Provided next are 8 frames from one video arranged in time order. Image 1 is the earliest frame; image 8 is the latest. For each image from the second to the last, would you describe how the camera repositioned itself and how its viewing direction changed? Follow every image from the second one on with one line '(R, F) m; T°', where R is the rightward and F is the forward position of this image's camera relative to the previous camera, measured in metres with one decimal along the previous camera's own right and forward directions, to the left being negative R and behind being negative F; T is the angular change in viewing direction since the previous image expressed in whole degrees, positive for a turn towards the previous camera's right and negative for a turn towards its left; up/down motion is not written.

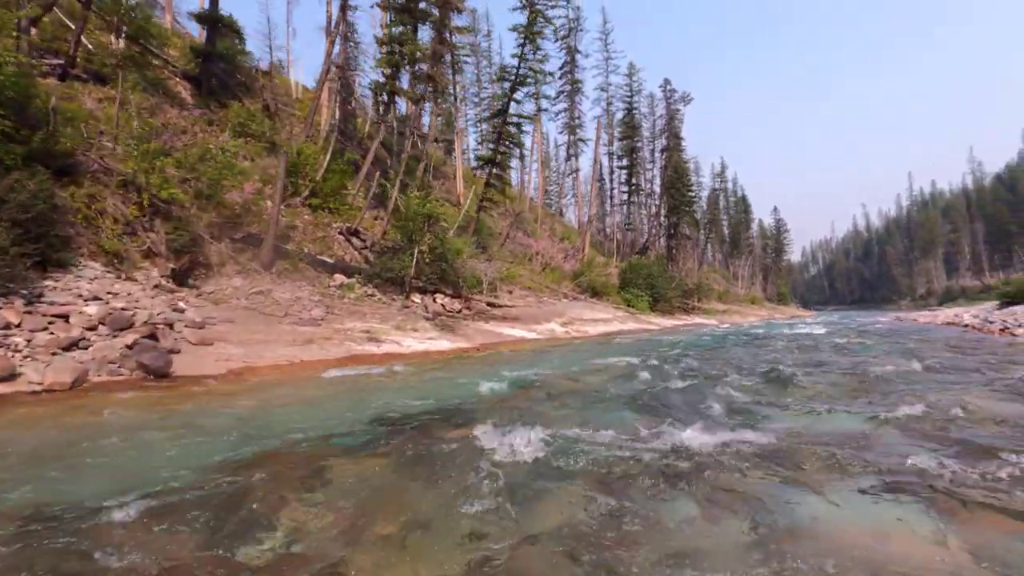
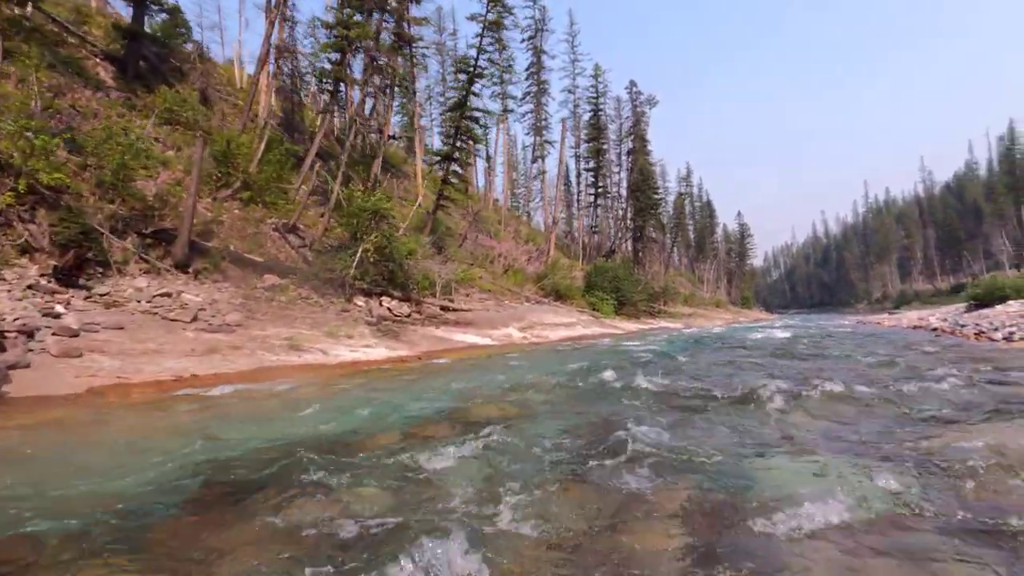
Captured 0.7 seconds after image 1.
(+0.5, +1.2) m; +3°
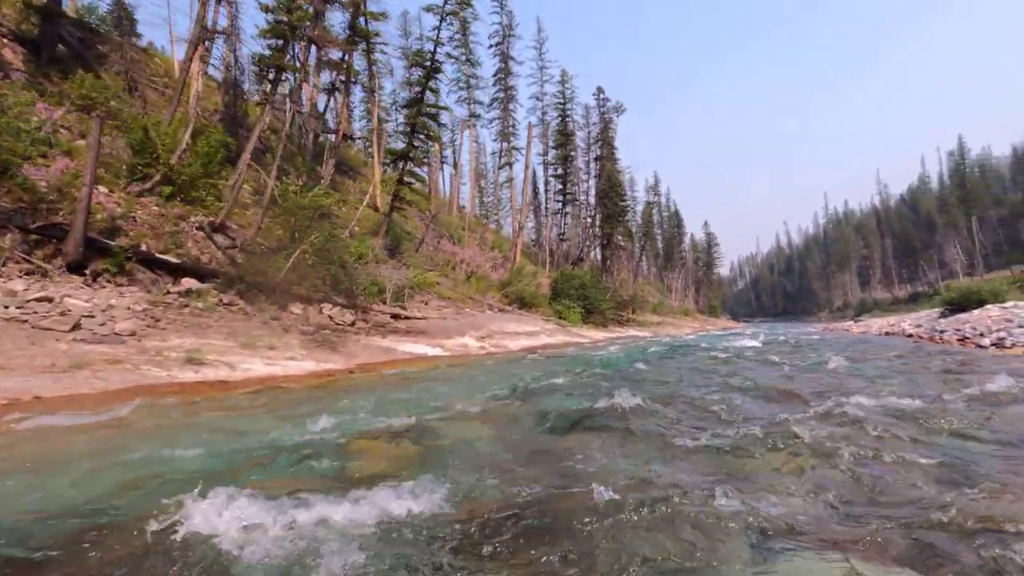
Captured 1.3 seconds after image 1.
(+0.5, +1.3) m; +3°
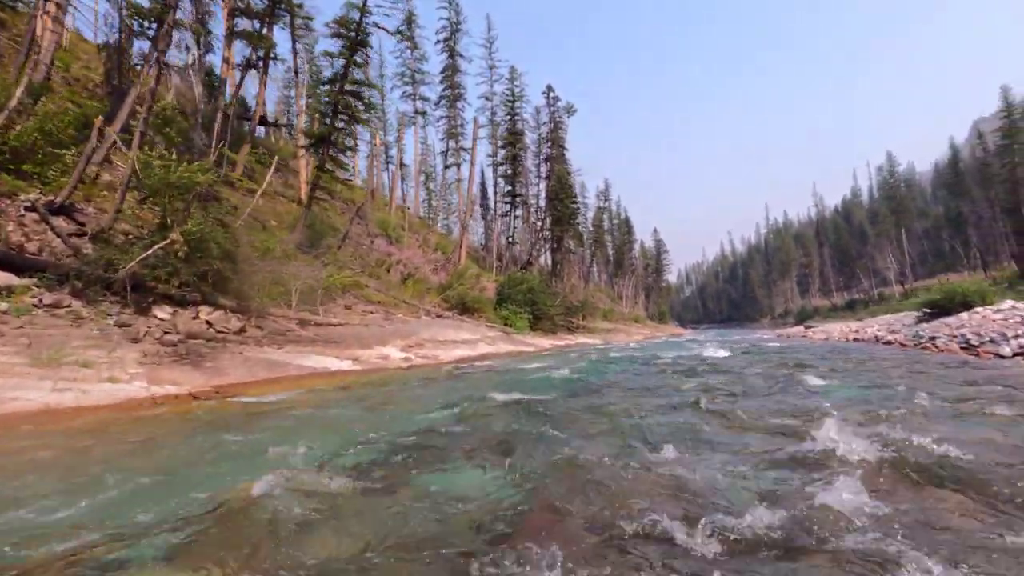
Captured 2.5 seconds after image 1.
(+0.6, +2.4) m; +5°
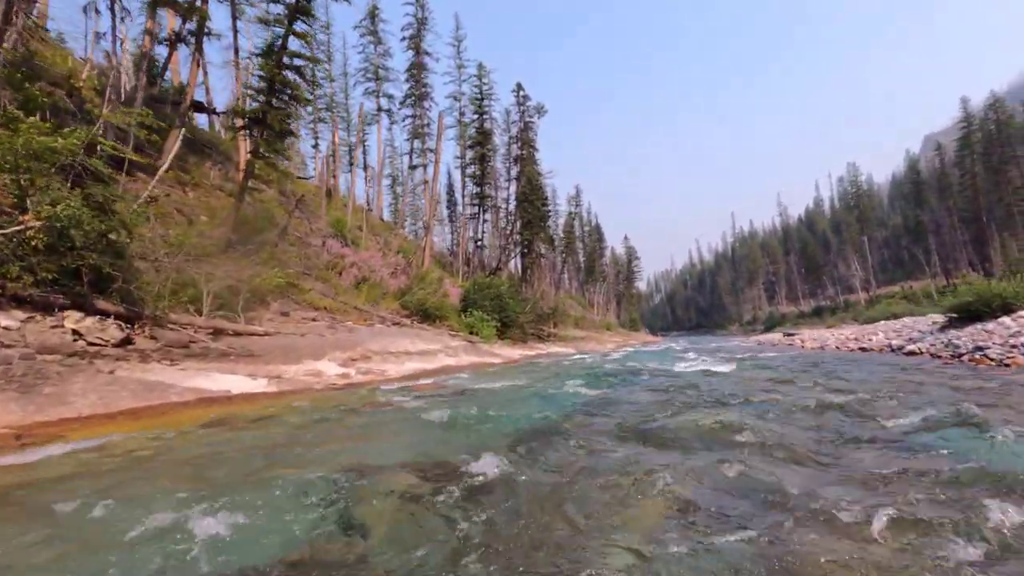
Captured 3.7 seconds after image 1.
(+0.2, +2.3) m; +3°
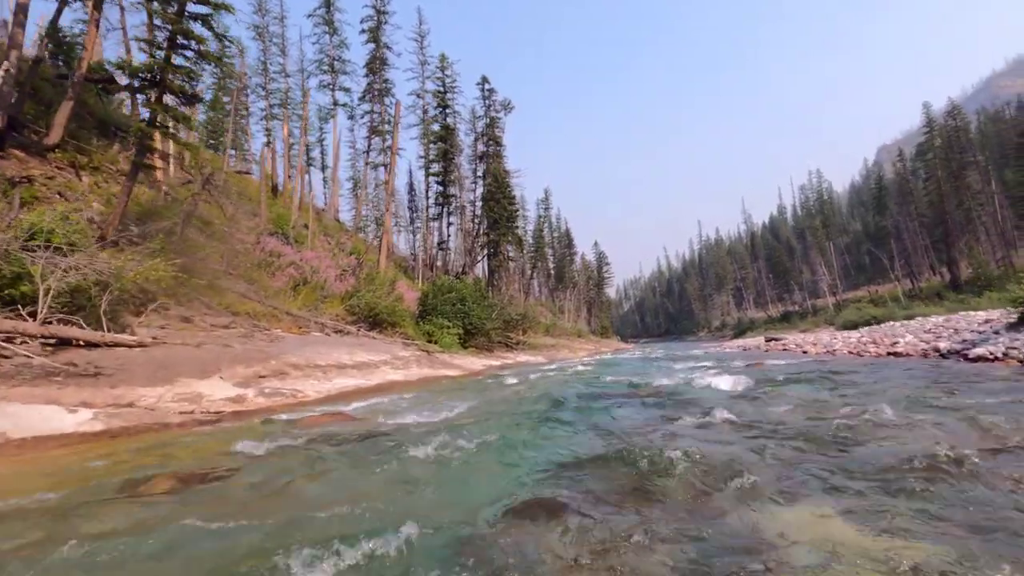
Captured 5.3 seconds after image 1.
(+0.3, +2.8) m; +3°
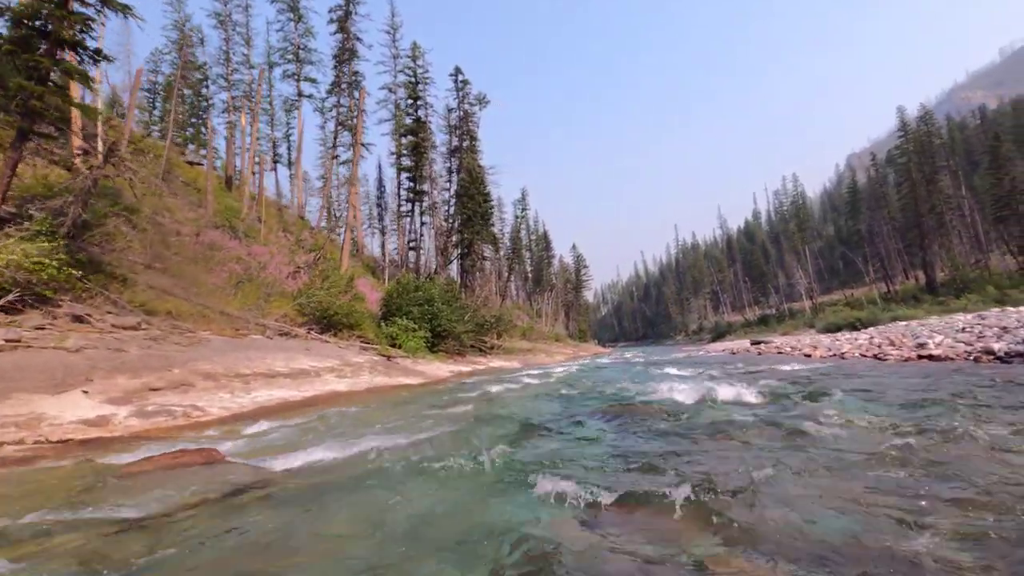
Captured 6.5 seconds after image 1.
(+0.3, +2.0) m; +2°
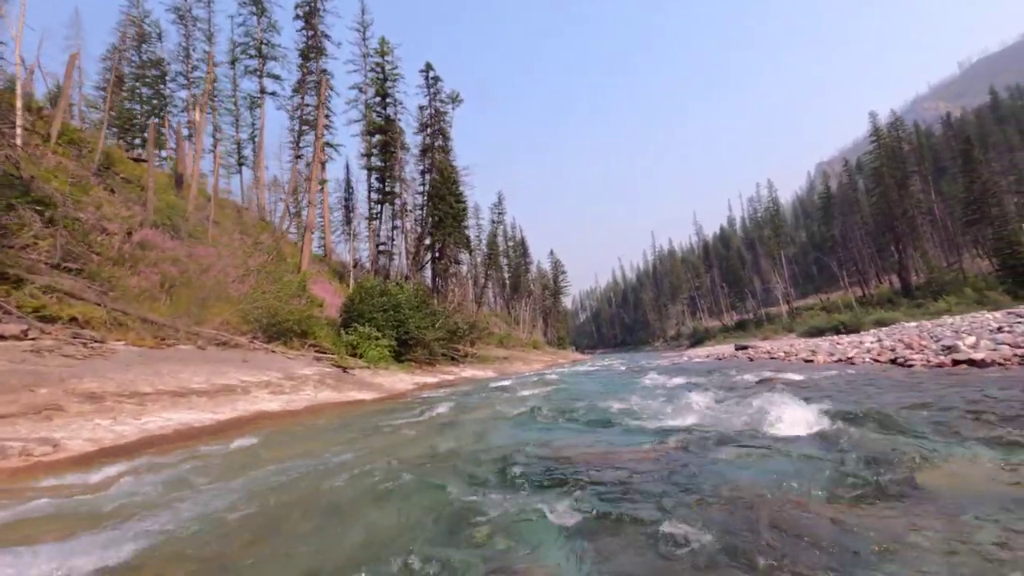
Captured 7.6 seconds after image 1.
(+0.3, +1.7) m; +2°
